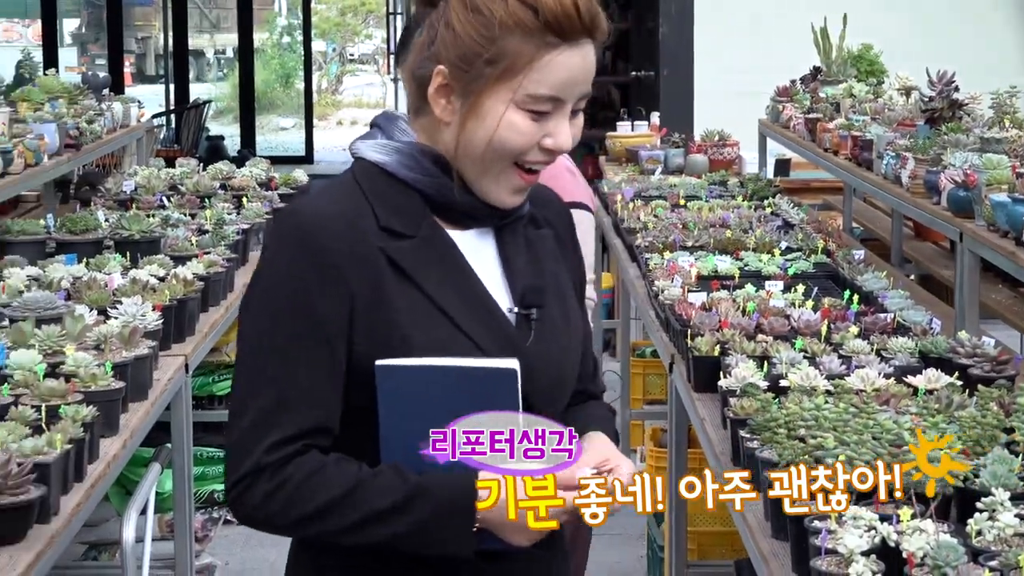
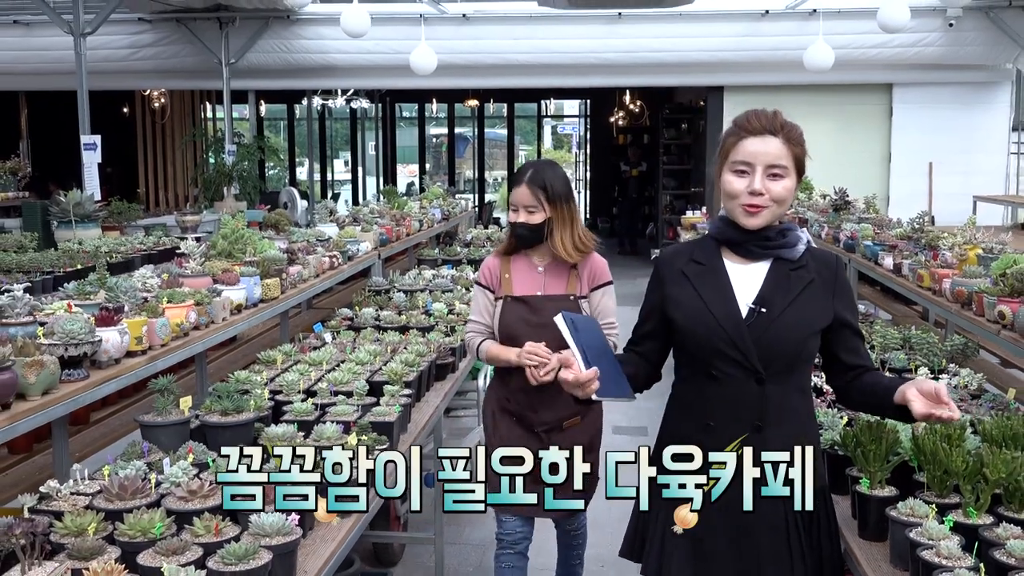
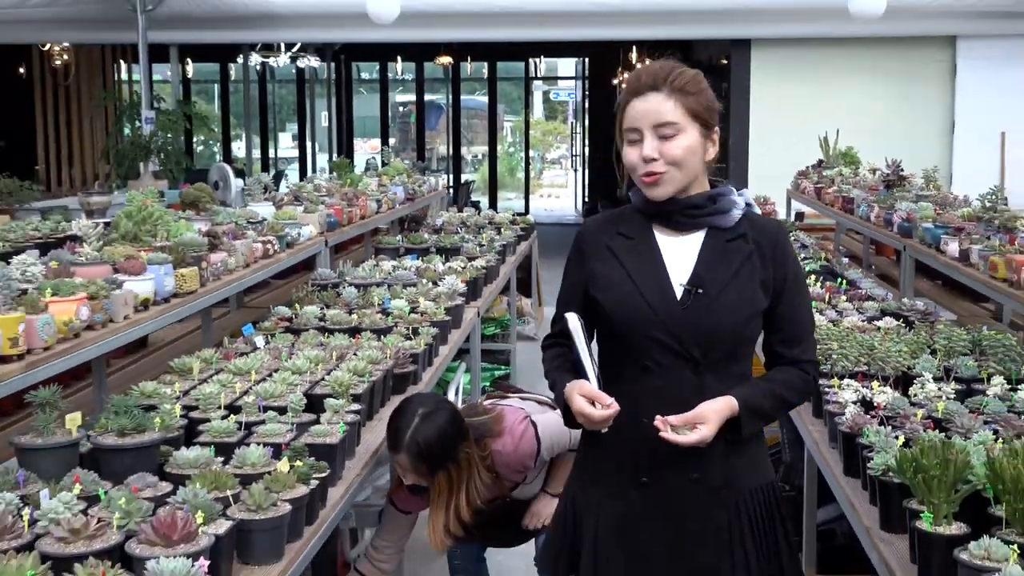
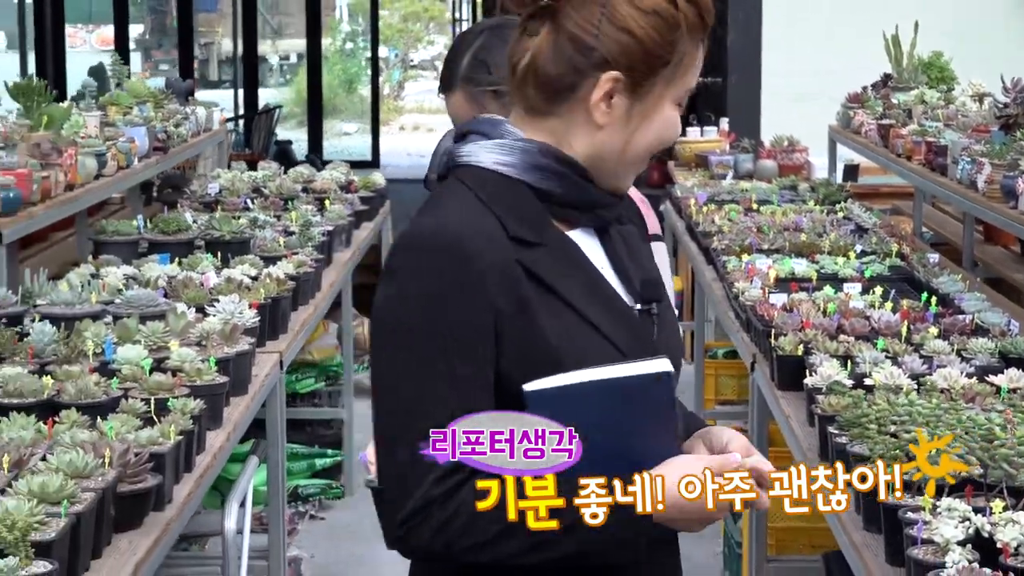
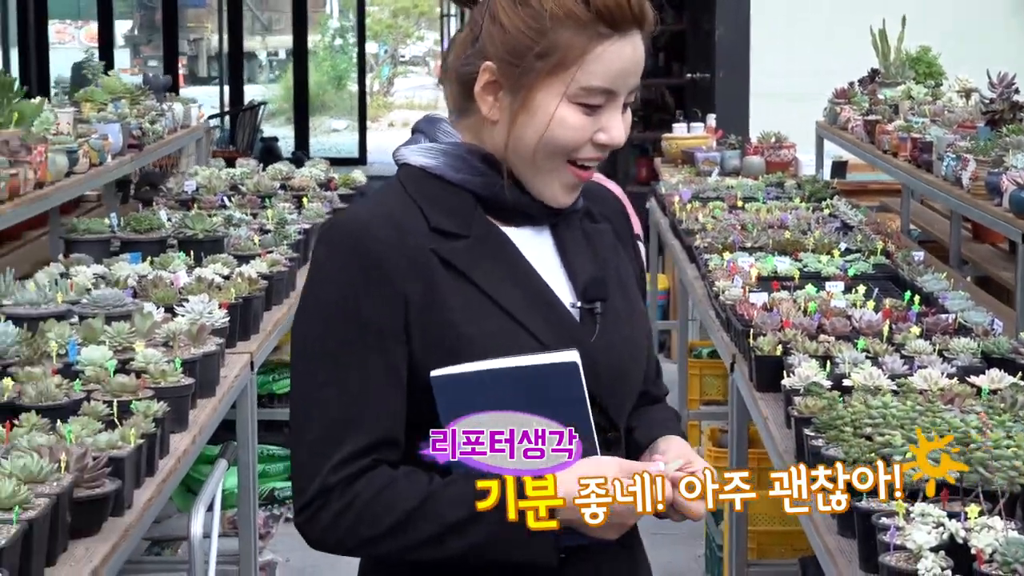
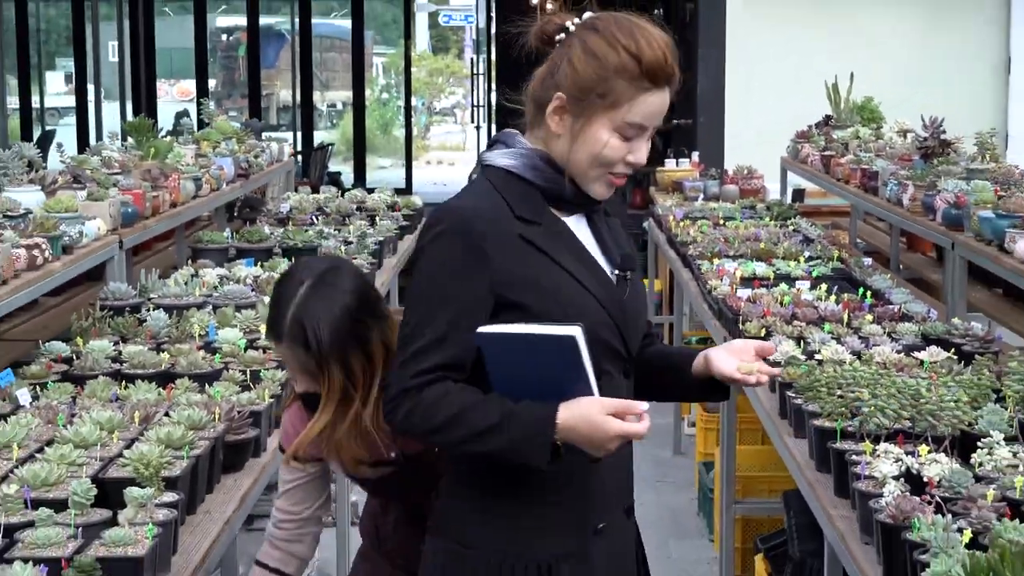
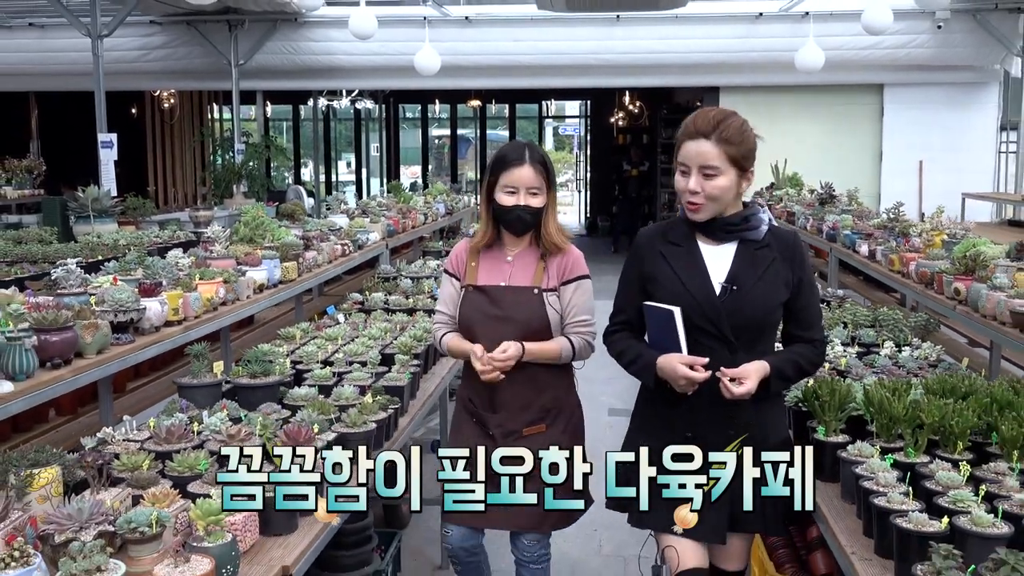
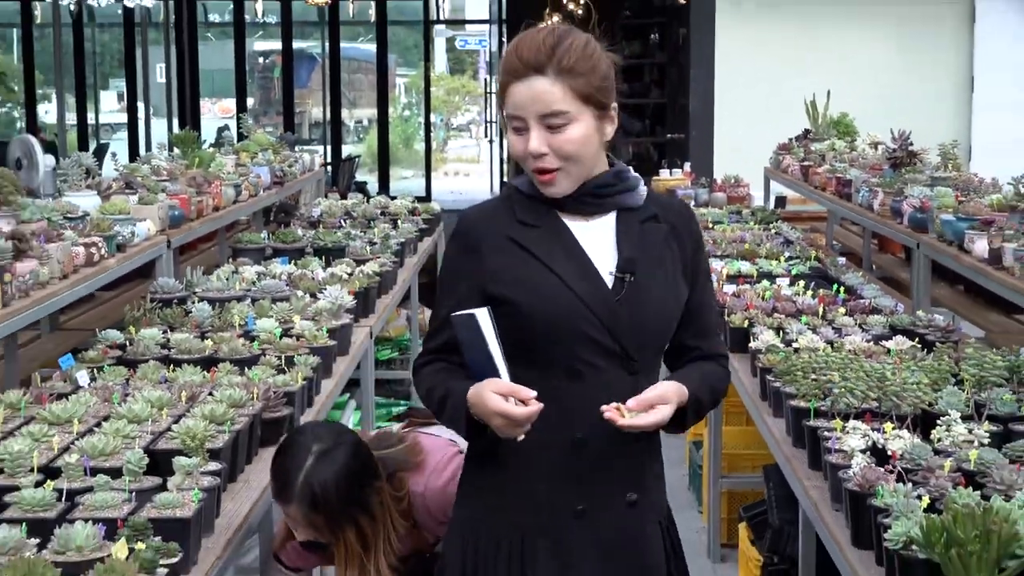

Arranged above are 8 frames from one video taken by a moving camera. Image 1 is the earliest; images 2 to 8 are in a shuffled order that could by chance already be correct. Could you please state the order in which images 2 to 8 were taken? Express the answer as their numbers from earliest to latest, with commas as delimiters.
5, 4, 6, 8, 3, 2, 7
